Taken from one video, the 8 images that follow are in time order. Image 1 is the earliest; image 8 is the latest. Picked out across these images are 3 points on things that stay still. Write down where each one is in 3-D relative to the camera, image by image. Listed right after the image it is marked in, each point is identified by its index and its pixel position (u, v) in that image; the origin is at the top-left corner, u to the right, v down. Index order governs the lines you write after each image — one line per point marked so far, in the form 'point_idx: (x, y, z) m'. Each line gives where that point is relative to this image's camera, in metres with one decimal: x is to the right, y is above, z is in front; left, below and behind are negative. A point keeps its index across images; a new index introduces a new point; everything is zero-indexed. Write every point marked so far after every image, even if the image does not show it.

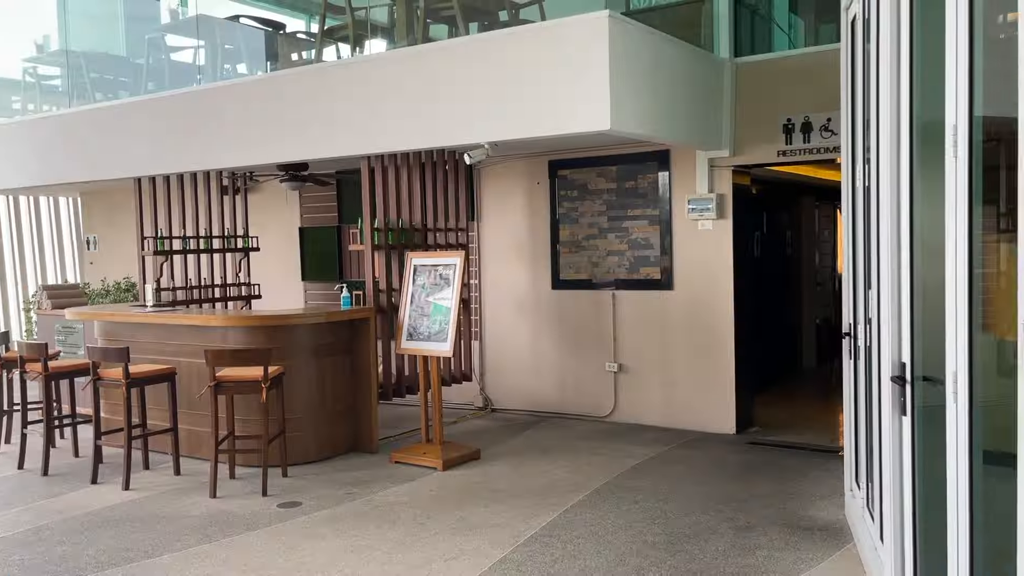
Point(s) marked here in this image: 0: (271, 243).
0: (-2.5, +0.5, +8.8) m
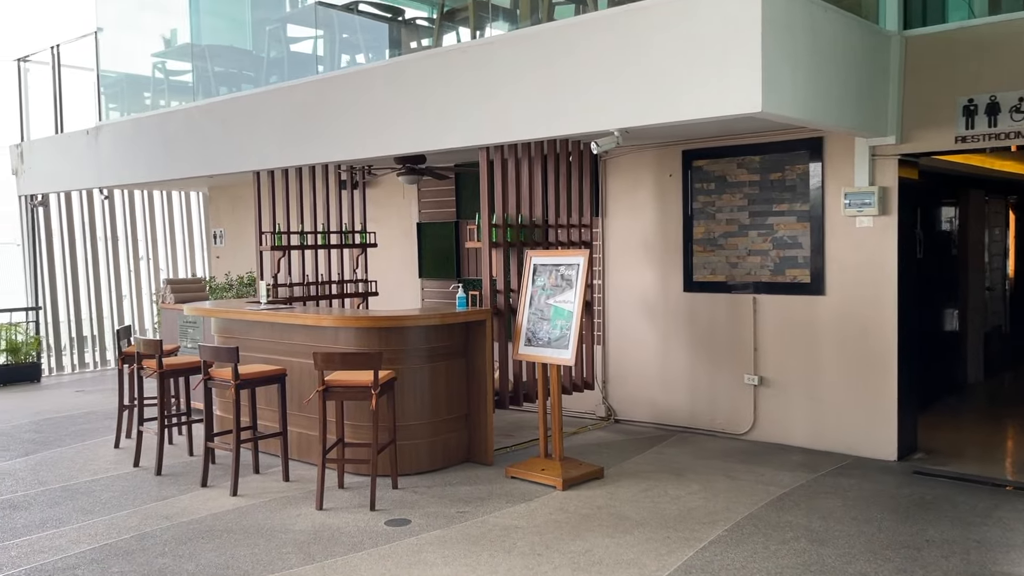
0: (-1.3, +0.5, +8.6) m
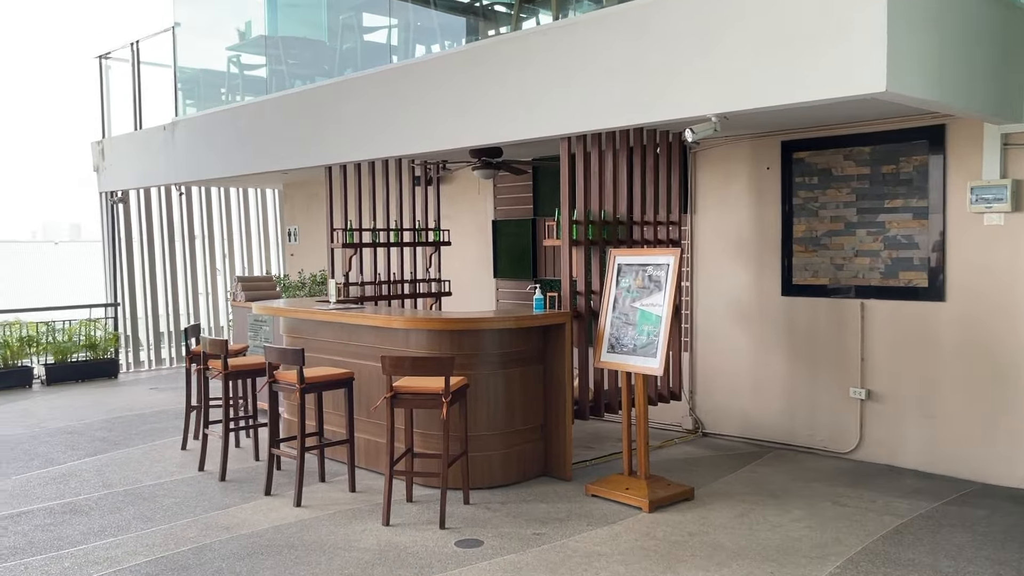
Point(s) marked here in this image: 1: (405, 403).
0: (-0.5, +0.5, +8.2) m
1: (-0.6, -0.6, +4.5) m
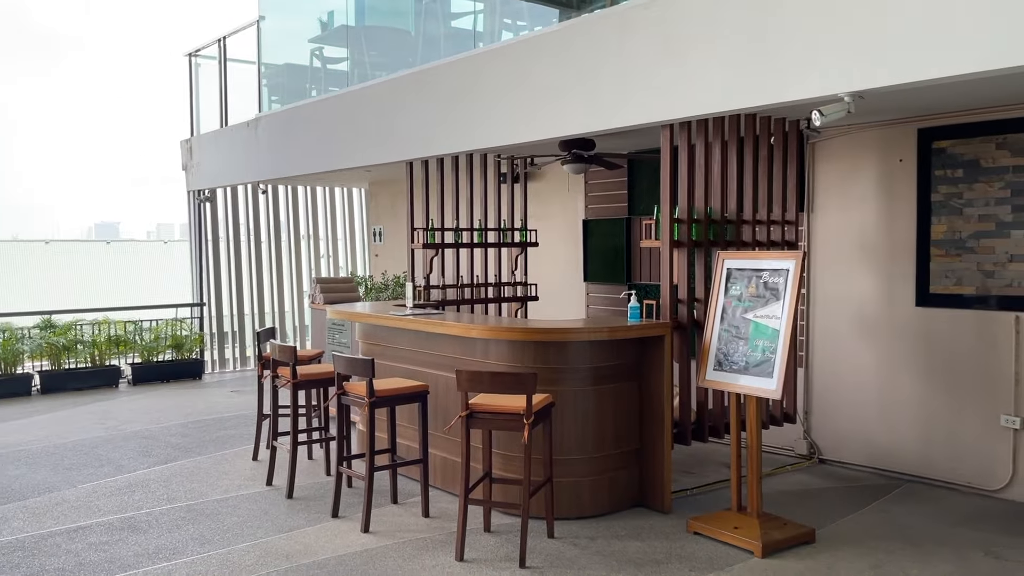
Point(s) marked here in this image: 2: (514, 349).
0: (+0.4, +0.5, +7.7) m
1: (-0.1, -0.7, +4.0) m
2: (0.0, -0.3, +4.6) m
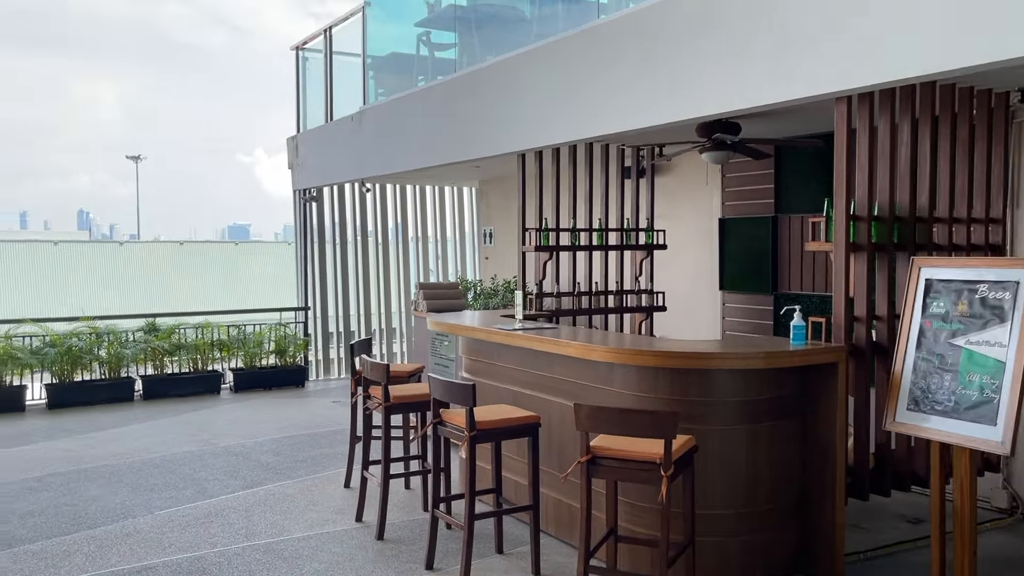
0: (+1.4, +0.4, +6.8) m
1: (+0.4, -0.7, +3.2) m
2: (+0.6, -0.4, +3.7) m
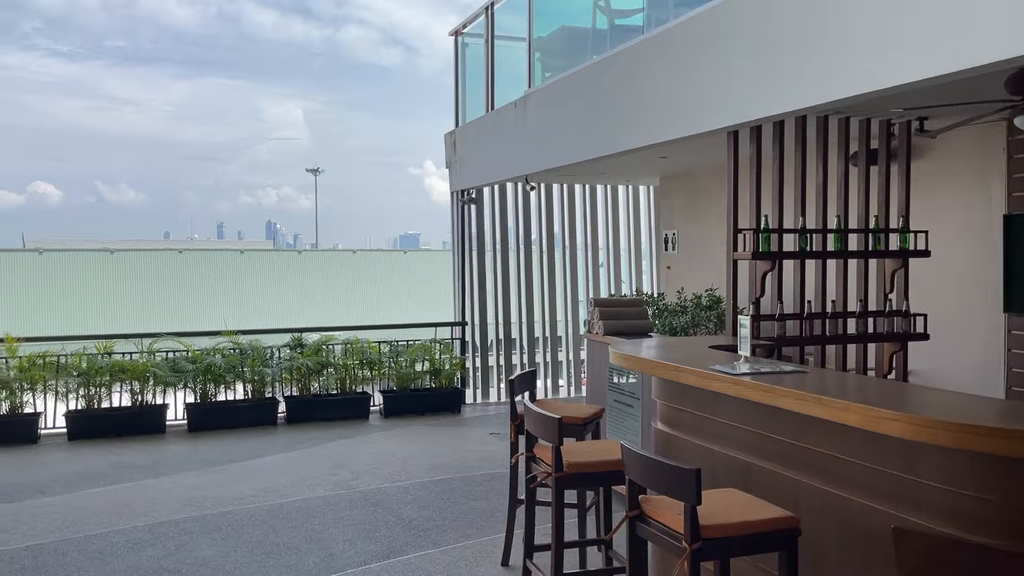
0: (+2.7, +0.3, +5.1) m
1: (+1.0, -0.8, +1.8) m
2: (+1.3, -0.5, +2.2) m
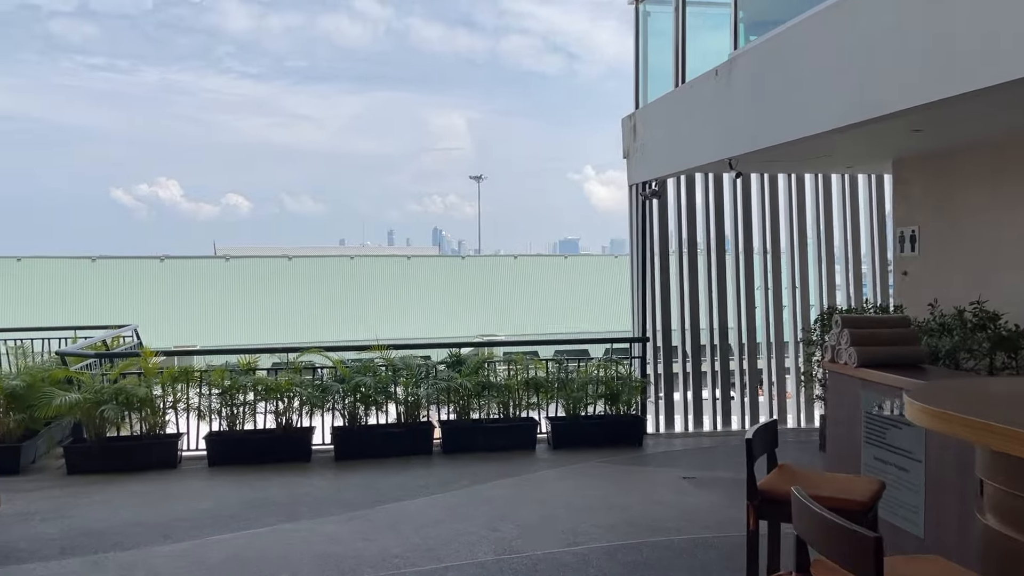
0: (+3.6, +0.2, +3.3) m
1: (+1.3, -0.8, +0.4) m
2: (+1.7, -0.5, +0.8) m
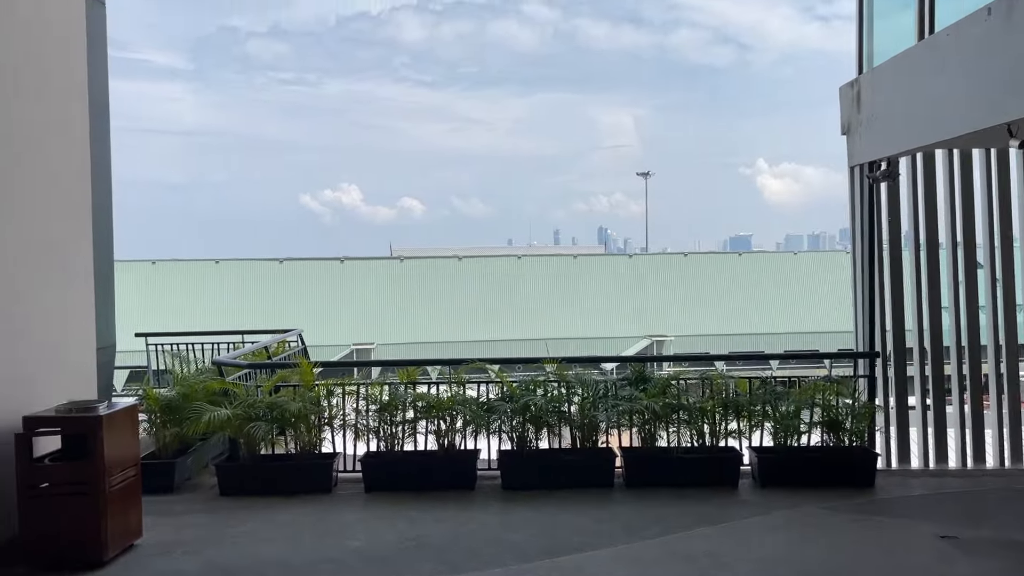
0: (+4.2, +0.2, +1.6) m
1: (+1.4, -0.9, -0.8) m
2: (+1.8, -0.6, -0.5) m
